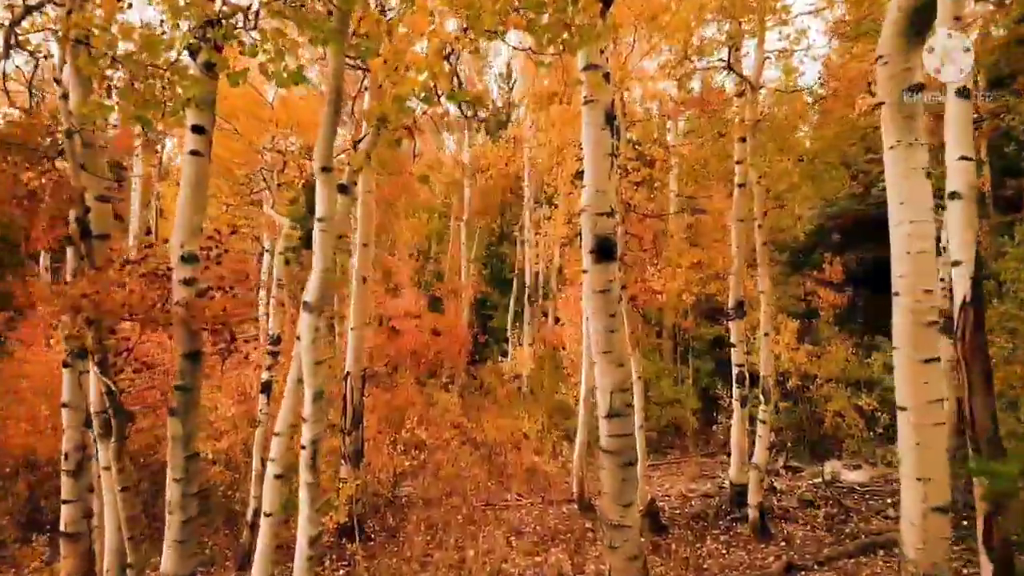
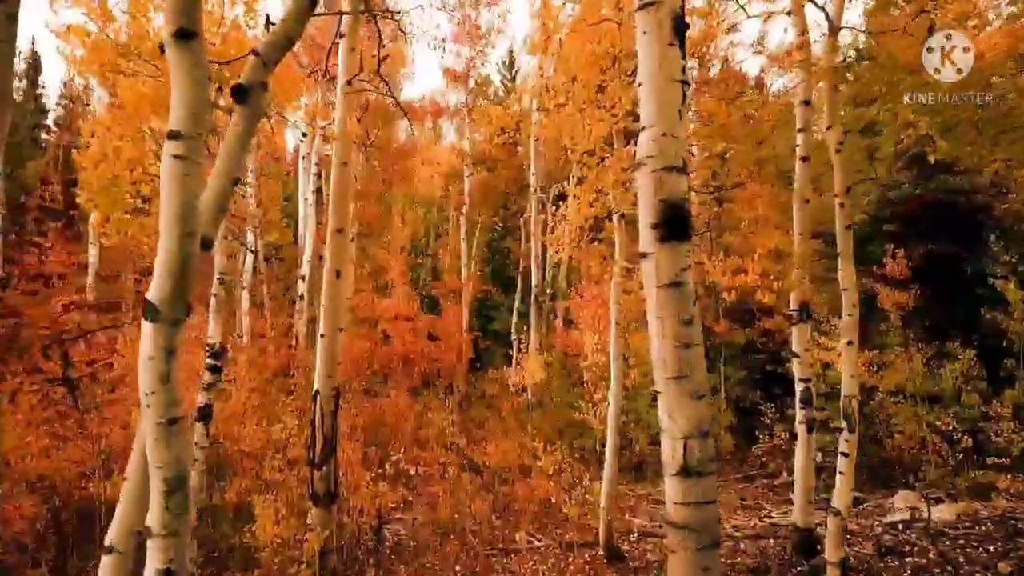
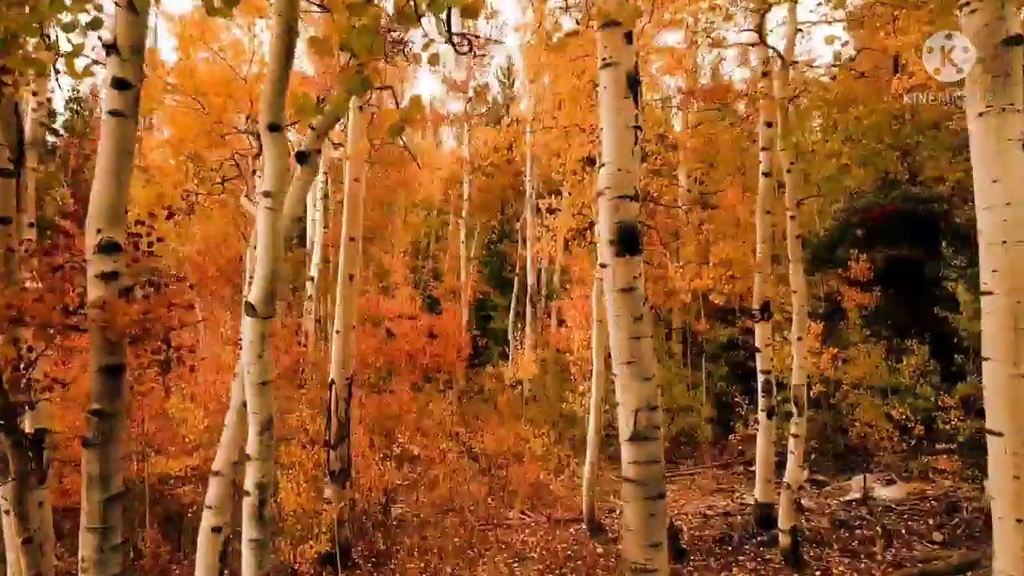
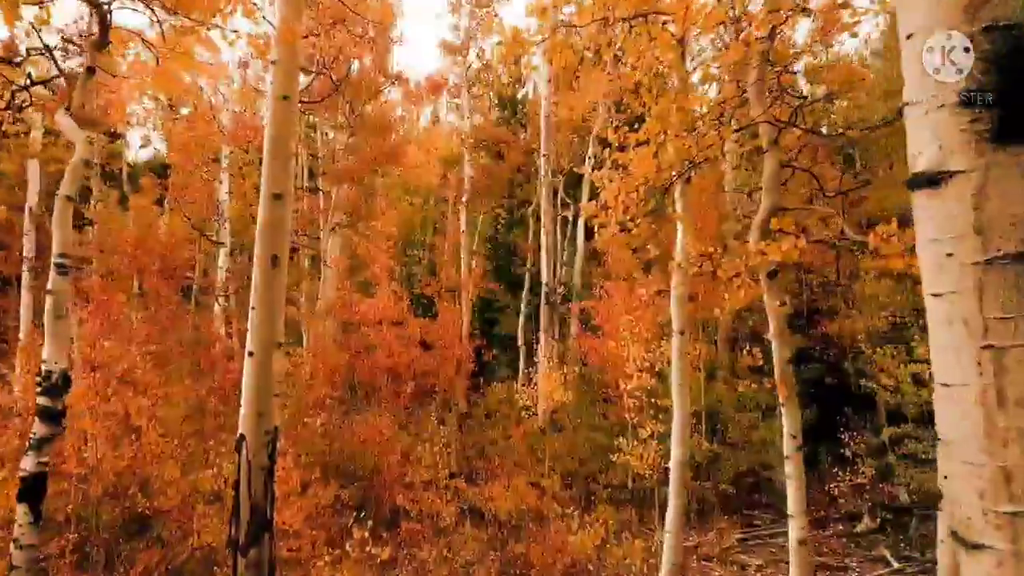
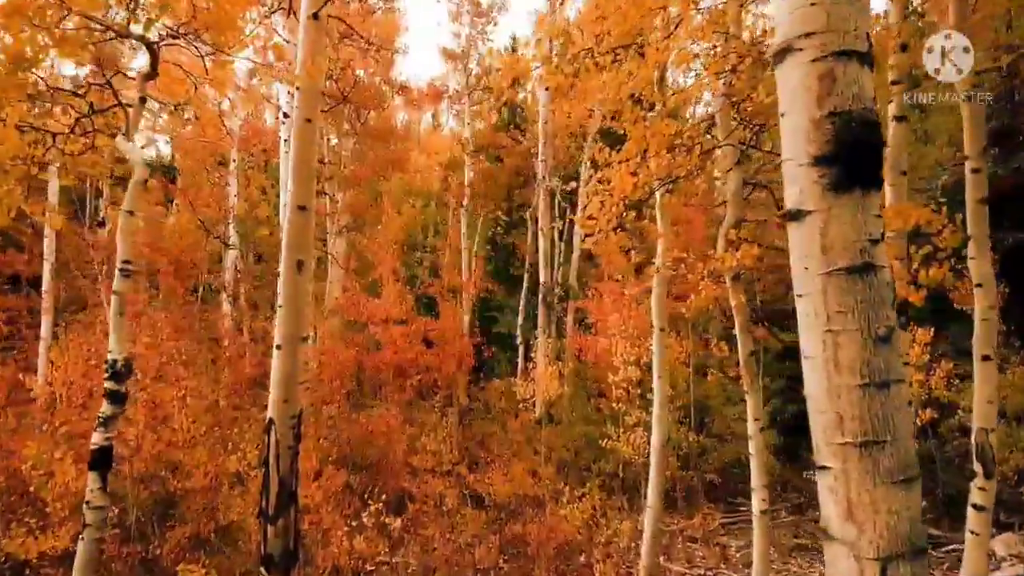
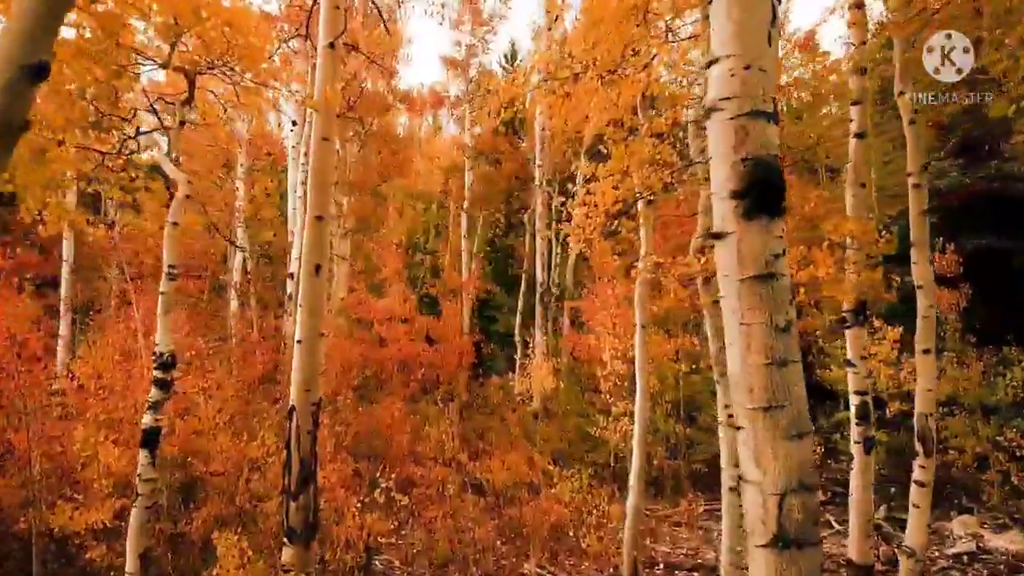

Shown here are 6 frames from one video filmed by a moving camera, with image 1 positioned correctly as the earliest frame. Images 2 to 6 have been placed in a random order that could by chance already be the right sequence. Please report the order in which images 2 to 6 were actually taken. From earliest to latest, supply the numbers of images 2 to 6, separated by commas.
3, 2, 6, 5, 4
